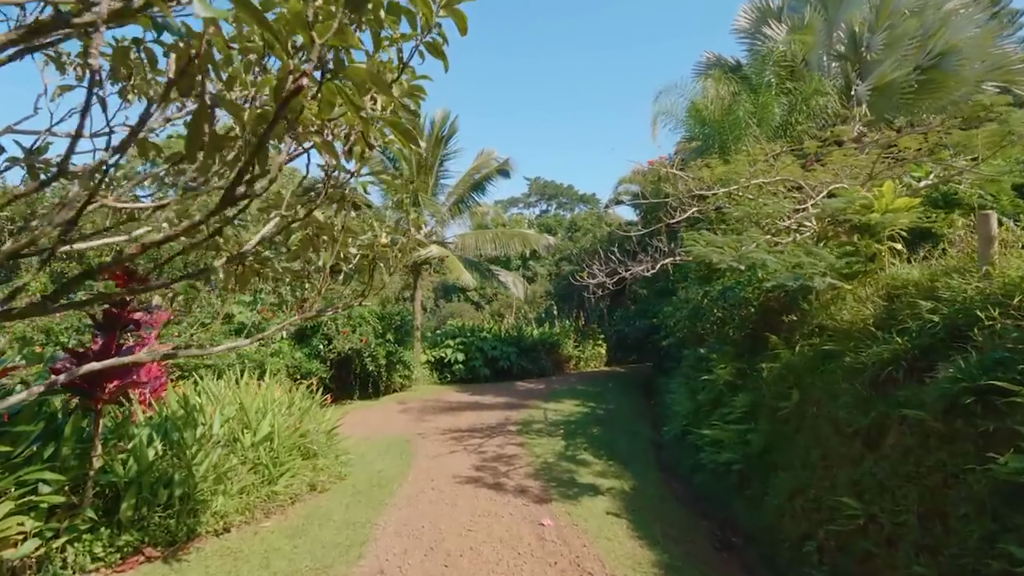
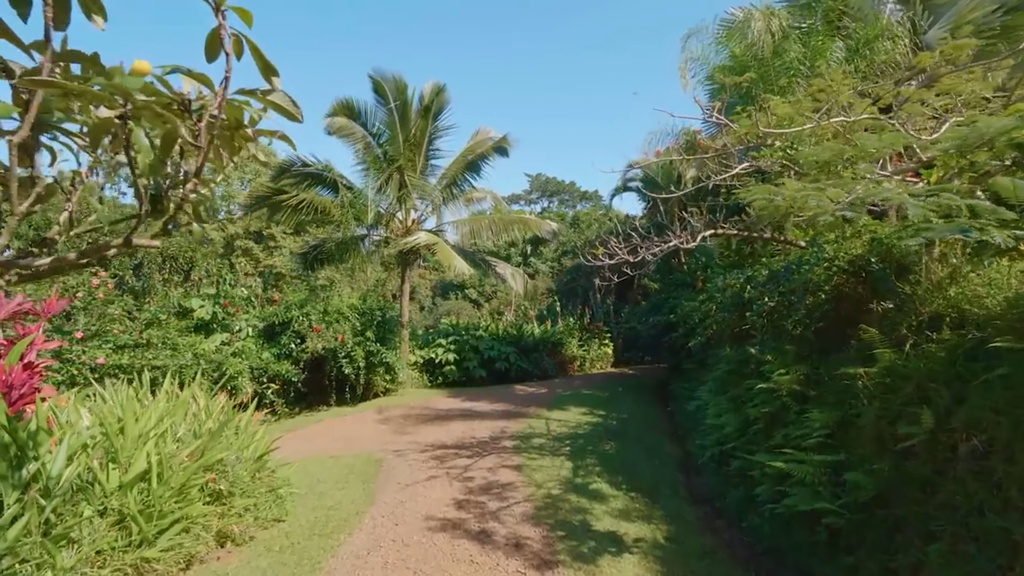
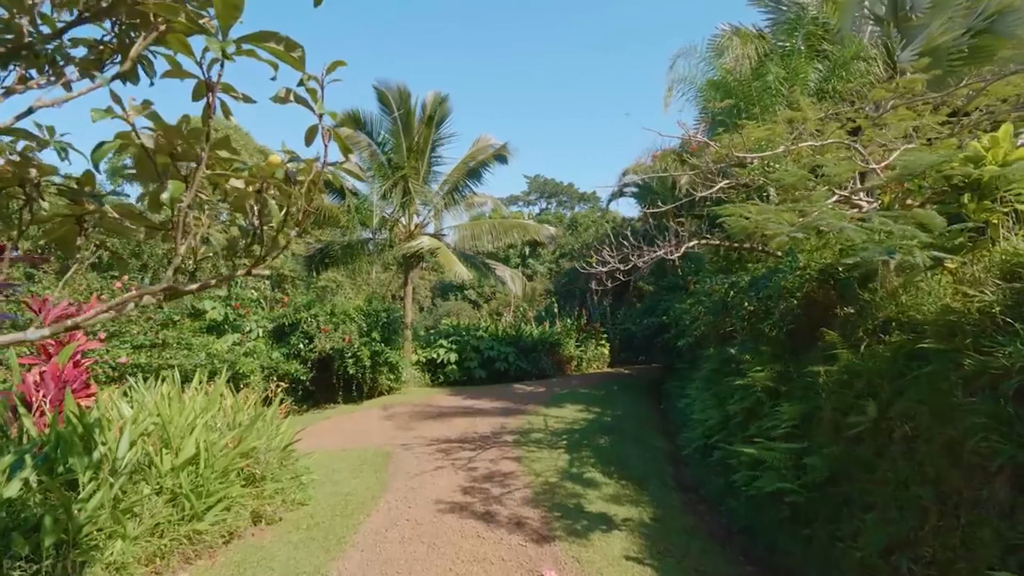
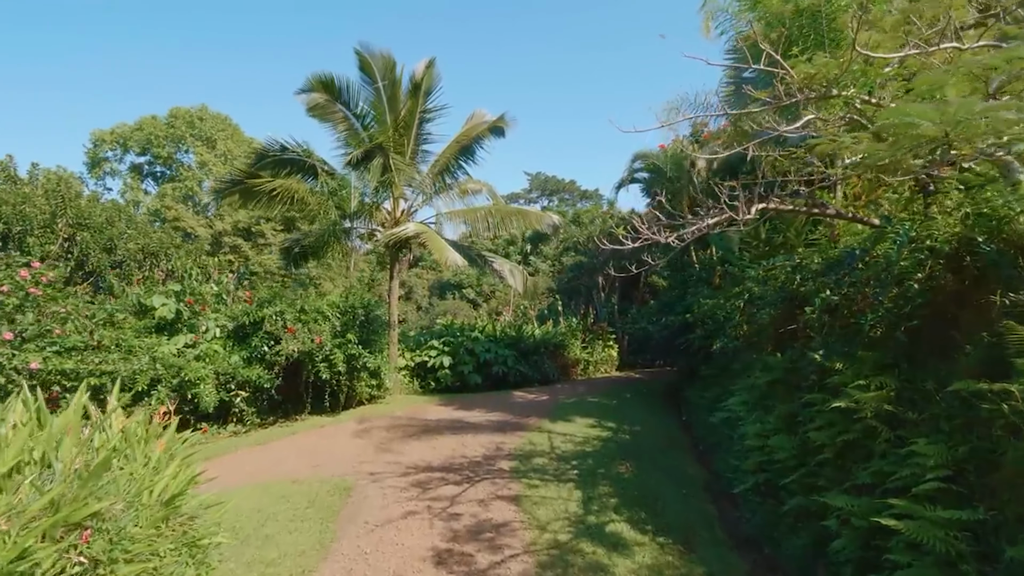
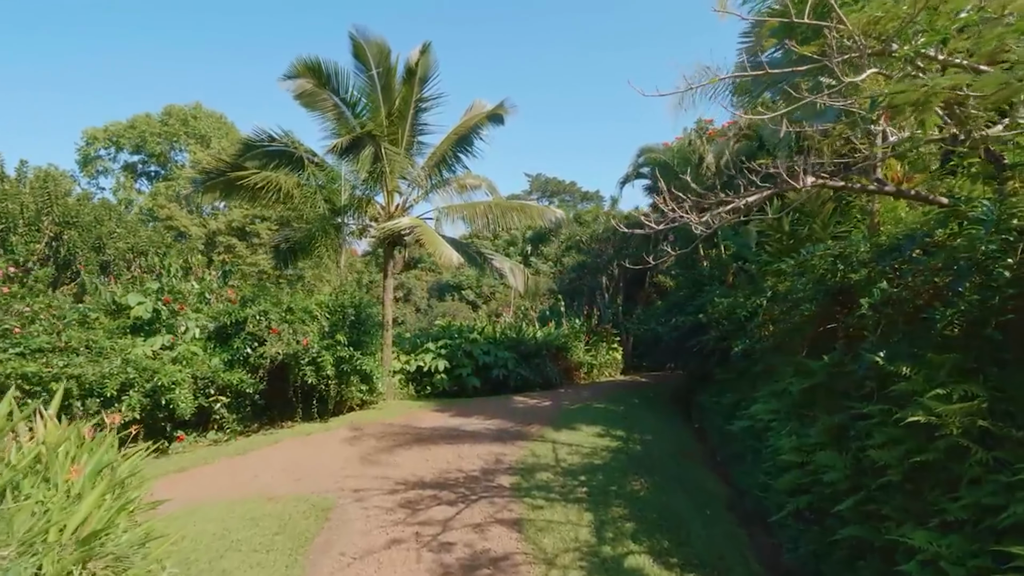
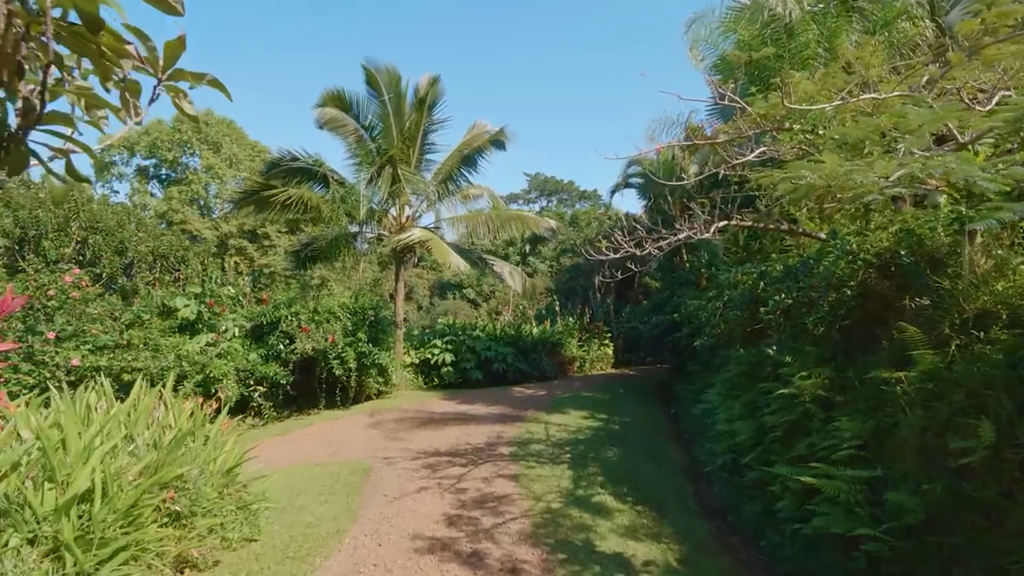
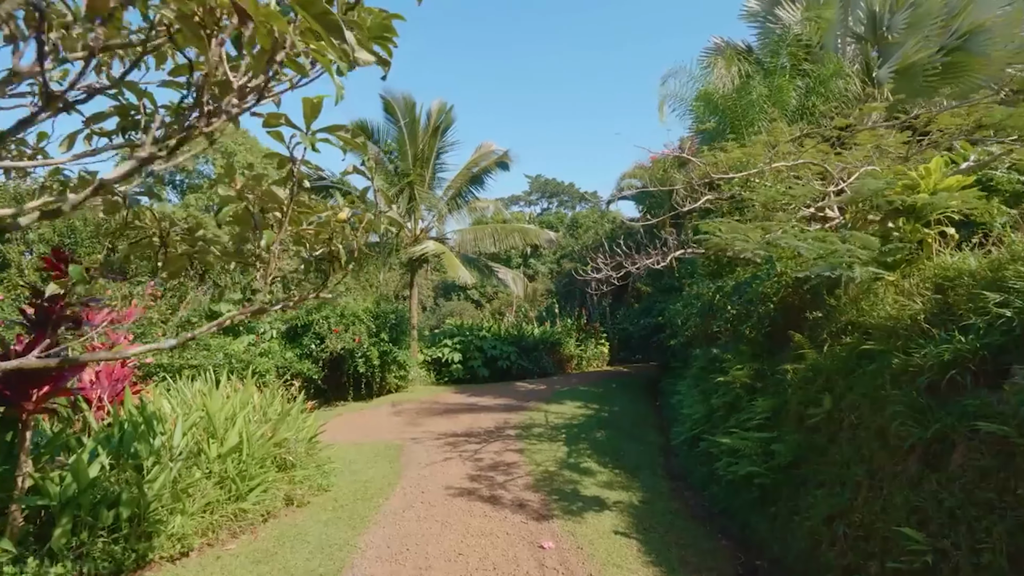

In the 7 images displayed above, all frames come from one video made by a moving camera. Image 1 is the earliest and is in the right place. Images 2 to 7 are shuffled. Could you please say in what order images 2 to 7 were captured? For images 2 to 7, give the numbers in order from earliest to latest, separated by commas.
7, 3, 2, 6, 4, 5
